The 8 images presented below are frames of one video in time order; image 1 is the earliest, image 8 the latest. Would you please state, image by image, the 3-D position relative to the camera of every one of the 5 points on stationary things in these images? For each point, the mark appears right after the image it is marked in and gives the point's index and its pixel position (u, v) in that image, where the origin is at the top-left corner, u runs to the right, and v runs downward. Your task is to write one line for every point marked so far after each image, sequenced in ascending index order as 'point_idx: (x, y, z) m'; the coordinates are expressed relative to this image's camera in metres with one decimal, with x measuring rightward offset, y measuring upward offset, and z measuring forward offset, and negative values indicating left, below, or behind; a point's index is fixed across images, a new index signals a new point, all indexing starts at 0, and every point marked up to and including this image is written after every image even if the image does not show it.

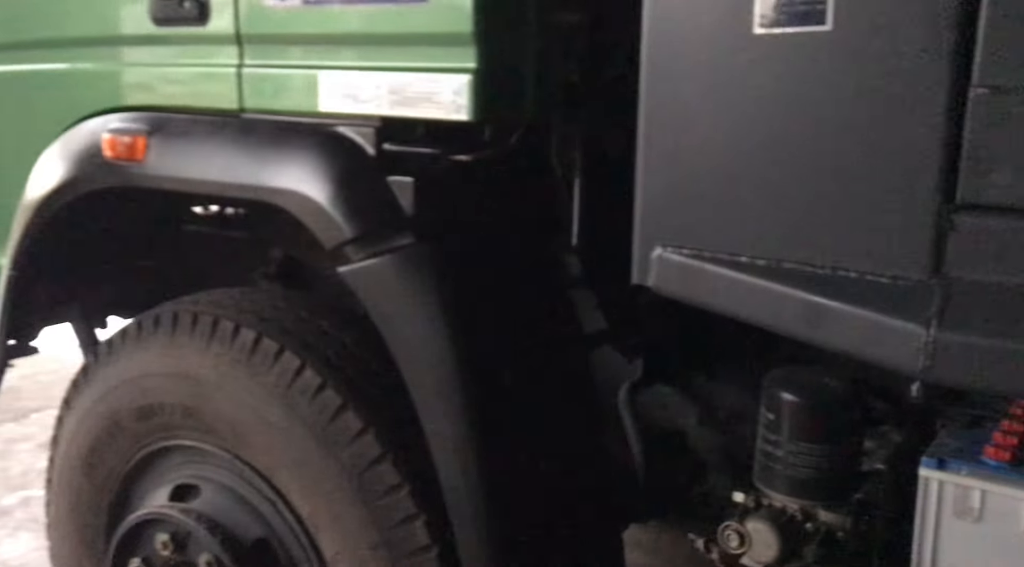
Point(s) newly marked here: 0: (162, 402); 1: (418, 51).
0: (-0.6, -0.2, +1.5) m
1: (-0.1, +0.3, +1.2) m
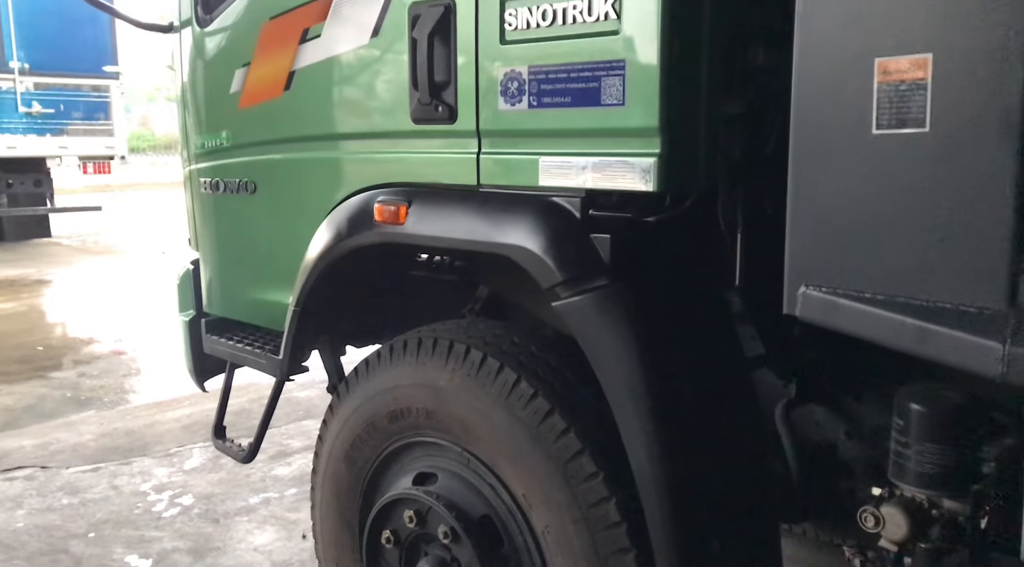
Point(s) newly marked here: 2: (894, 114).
0: (-0.2, -0.3, +2.0) m
1: (+0.2, +0.3, +1.6) m
2: (+0.5, +0.2, +1.2) m
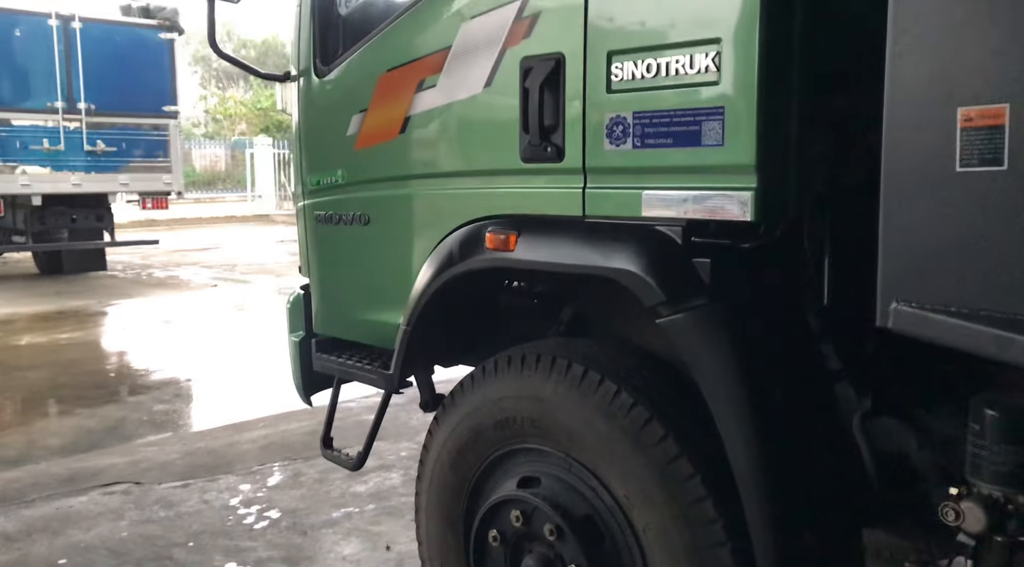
0: (0.0, -0.4, +2.2) m
1: (+0.4, +0.2, +1.8) m
2: (+0.8, +0.2, +1.4) m
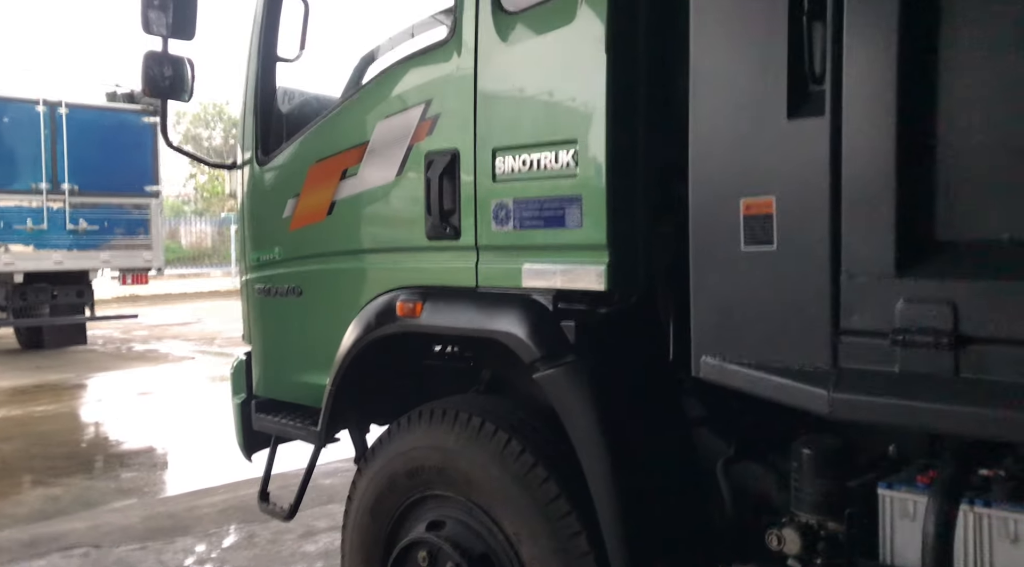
0: (-0.3, -0.5, +2.4) m
1: (+0.2, +0.1, +2.1) m
2: (+0.5, +0.1, +1.7) m
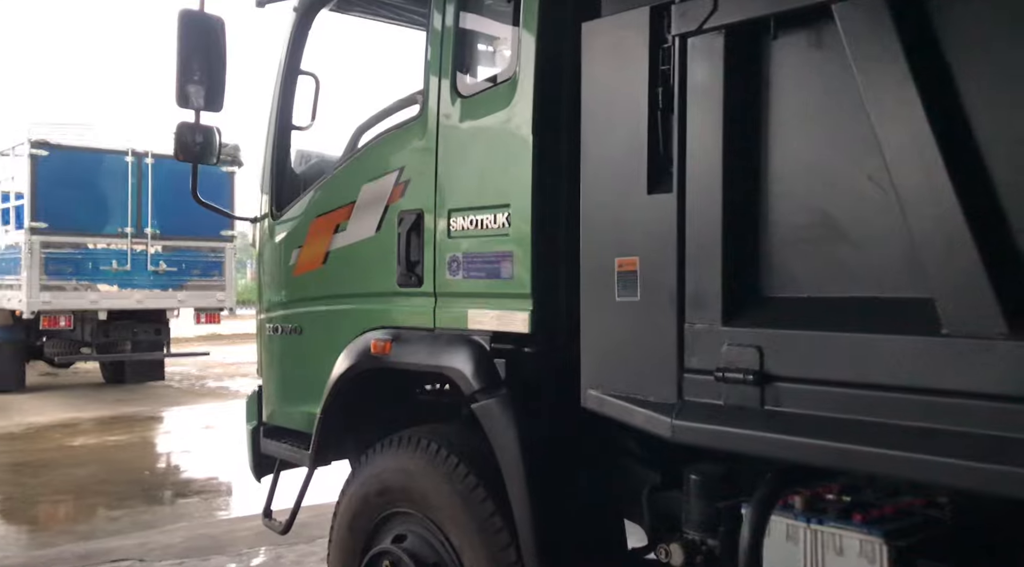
0: (-0.4, -0.7, +2.8) m
1: (0.0, 0.0, +2.4) m
2: (+0.3, 0.0, +2.0) m
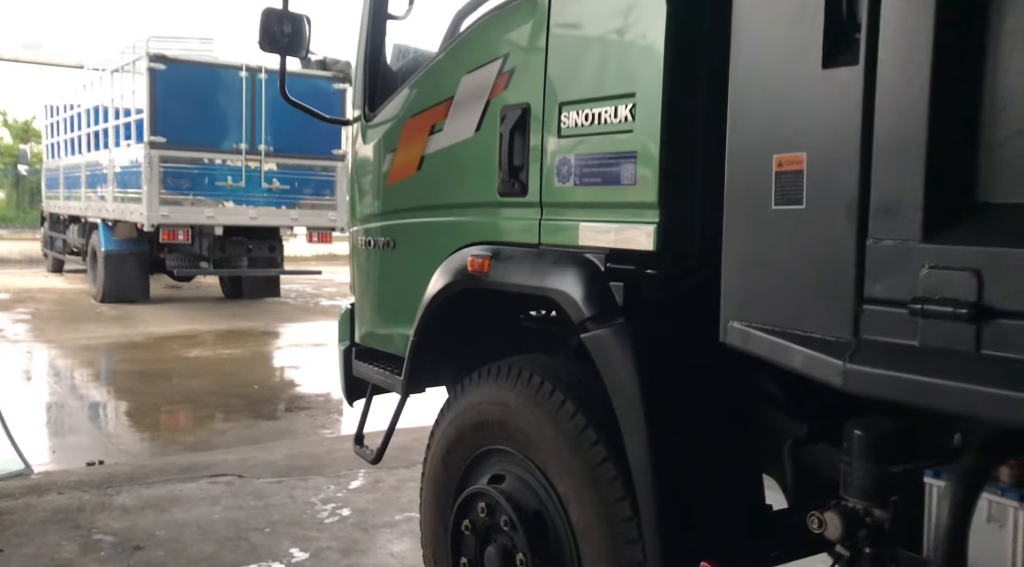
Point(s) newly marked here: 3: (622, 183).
0: (-0.1, -0.4, +2.5) m
1: (+0.3, +0.2, +2.0) m
2: (+0.5, +0.2, +1.5) m
3: (+0.3, +0.2, +2.0) m
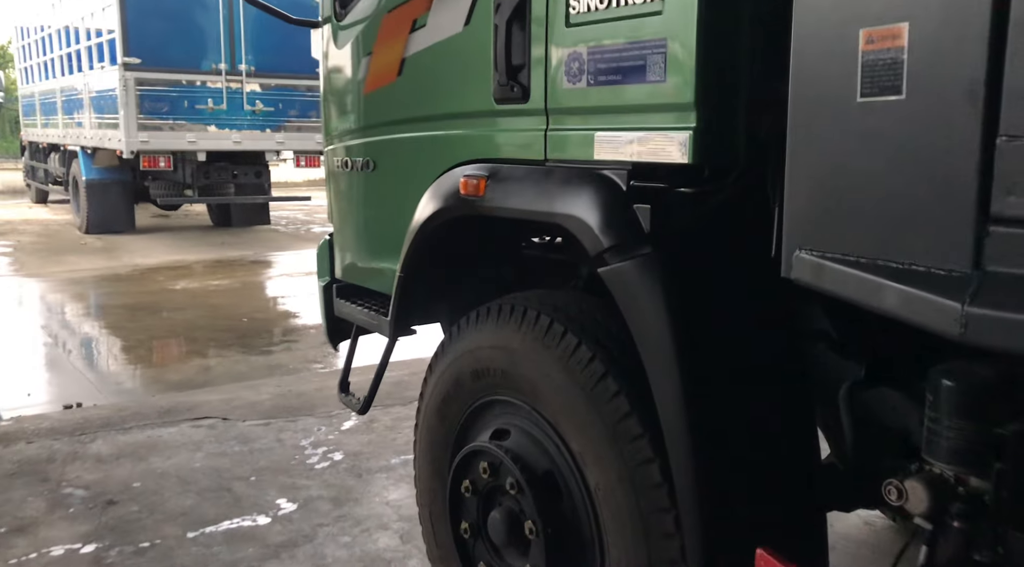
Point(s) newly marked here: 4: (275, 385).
0: (-0.1, -0.2, +2.1) m
1: (+0.3, +0.3, +1.6) m
2: (+0.5, +0.3, +1.2) m
3: (+0.3, +0.4, +1.6) m
4: (-1.4, -0.6, +5.0) m
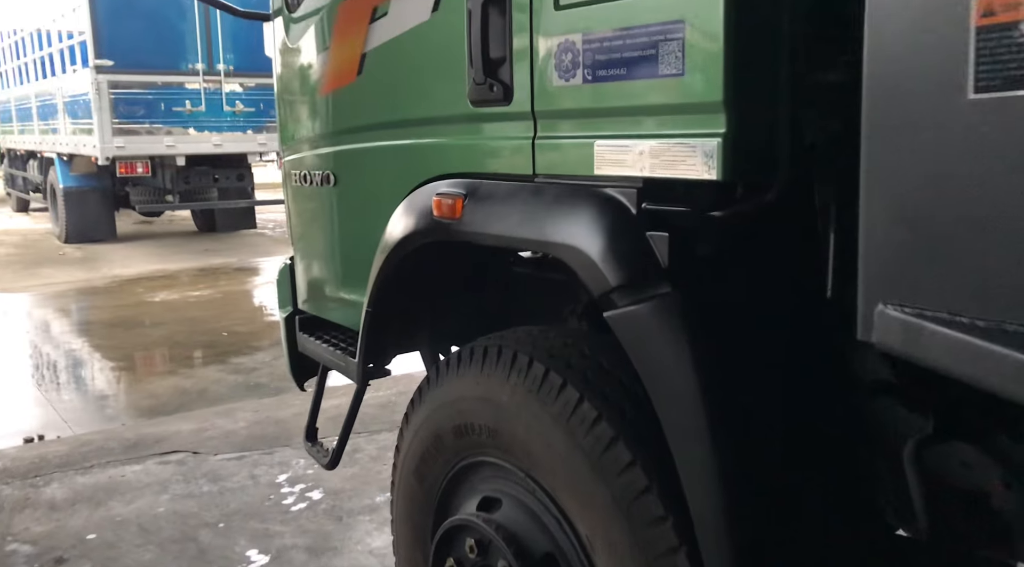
0: (-0.1, -0.3, +1.8) m
1: (+0.3, +0.3, +1.3) m
2: (+0.5, +0.2, +0.8) m
3: (+0.2, +0.3, +1.3) m
4: (-1.5, -0.7, +4.7) m
